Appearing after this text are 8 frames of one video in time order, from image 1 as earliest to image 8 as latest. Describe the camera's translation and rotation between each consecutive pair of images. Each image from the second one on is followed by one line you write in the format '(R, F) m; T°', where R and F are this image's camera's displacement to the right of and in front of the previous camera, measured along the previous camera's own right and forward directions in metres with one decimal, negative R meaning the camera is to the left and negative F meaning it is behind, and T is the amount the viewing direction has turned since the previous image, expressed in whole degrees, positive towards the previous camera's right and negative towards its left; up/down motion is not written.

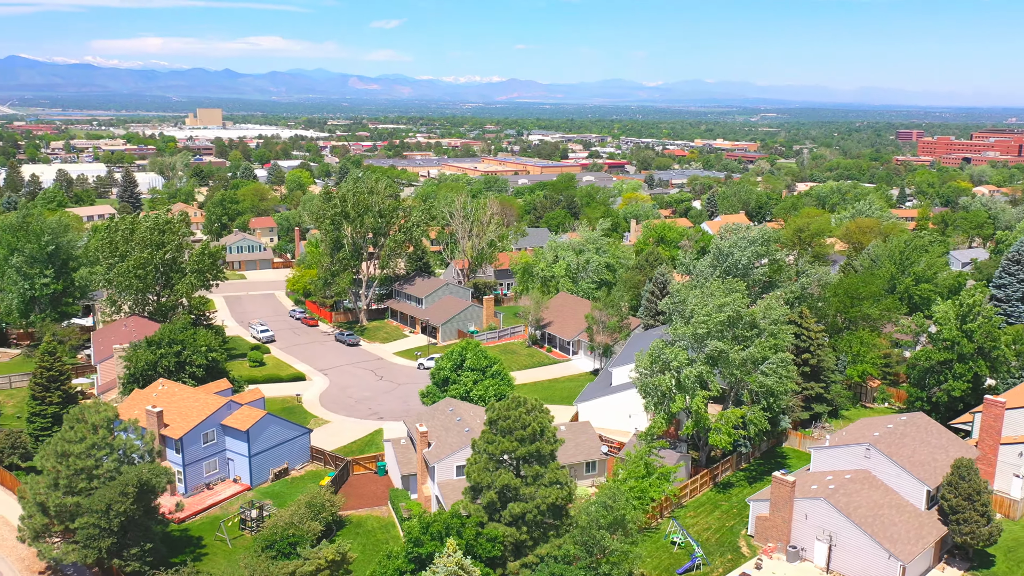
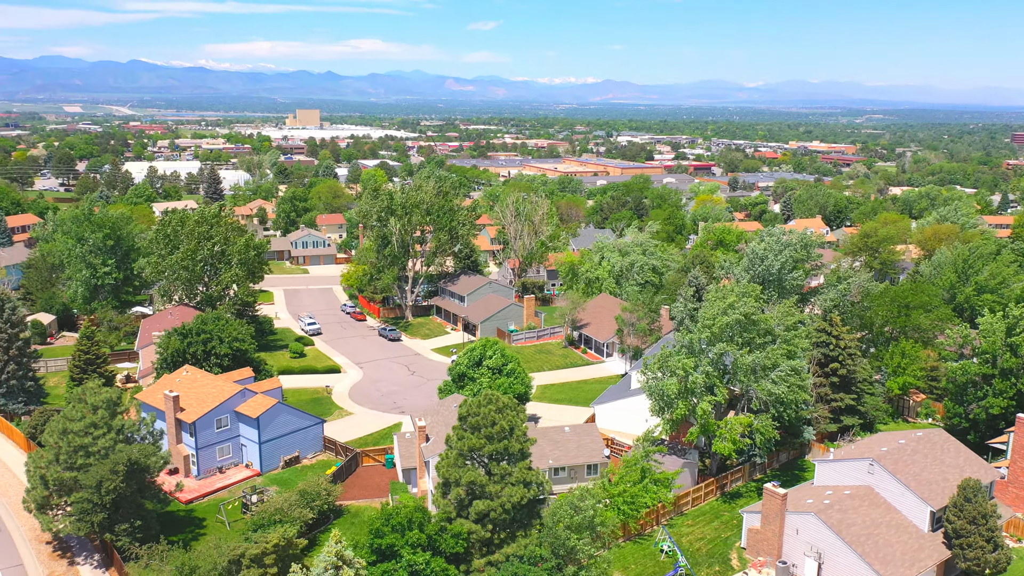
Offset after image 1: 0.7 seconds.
(+3.5, +0.3) m; -6°
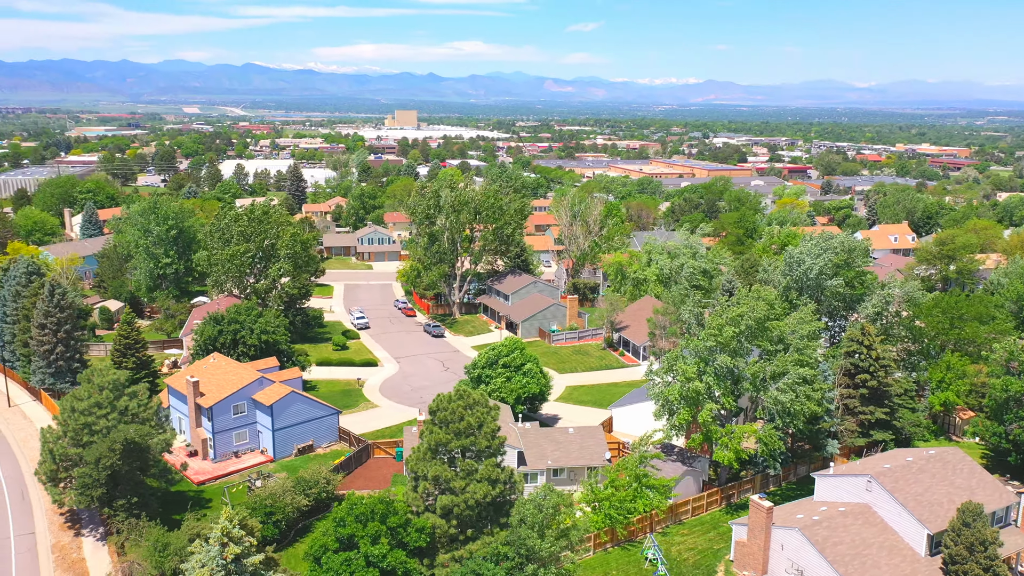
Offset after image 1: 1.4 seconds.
(+3.7, +0.3) m; -7°
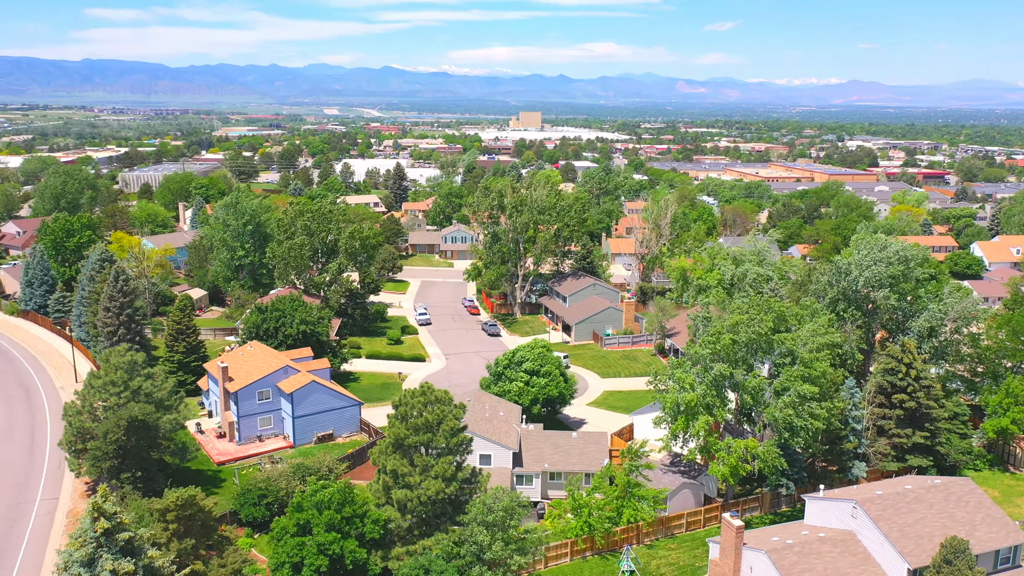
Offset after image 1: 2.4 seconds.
(+4.9, +0.4) m; -9°
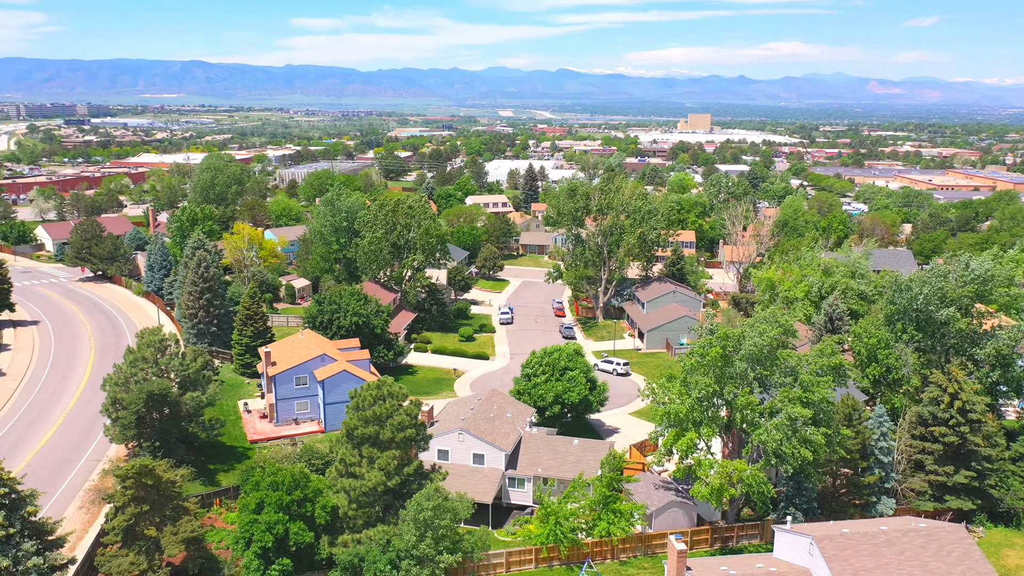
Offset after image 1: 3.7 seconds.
(+6.5, +0.8) m; -12°
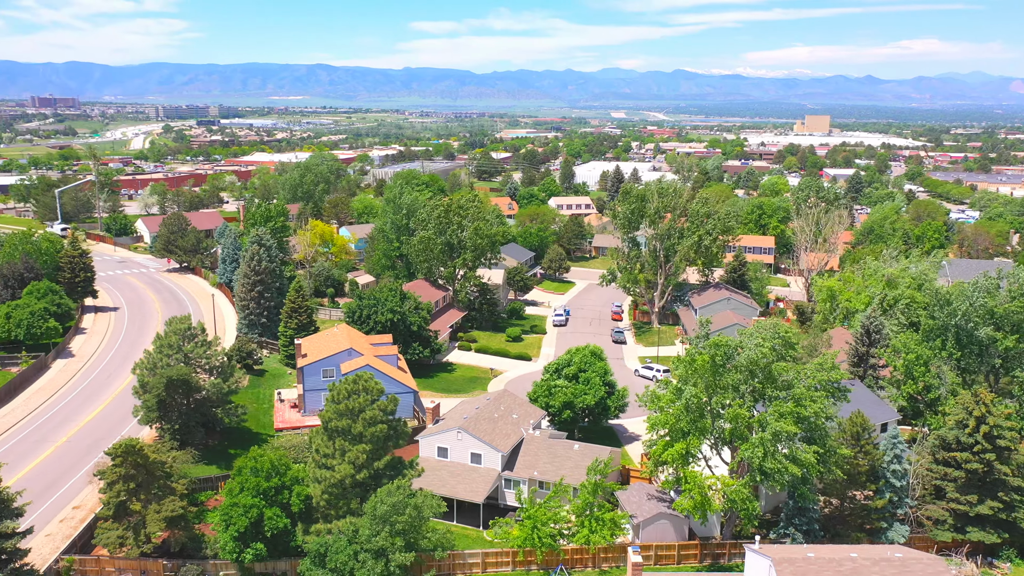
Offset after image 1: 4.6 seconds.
(+4.2, +0.4) m; -8°
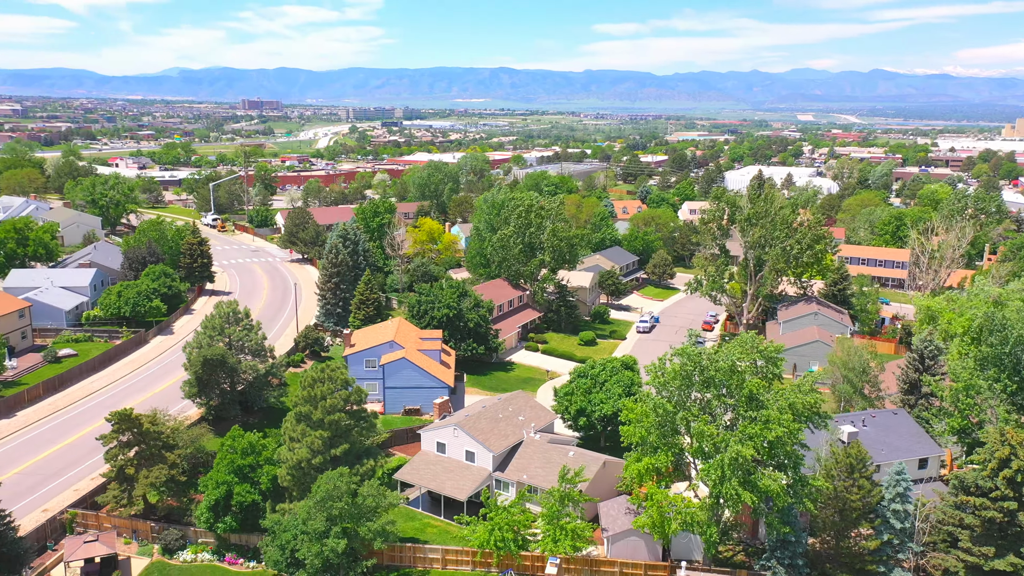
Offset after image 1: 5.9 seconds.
(+6.7, +0.9) m; -12°
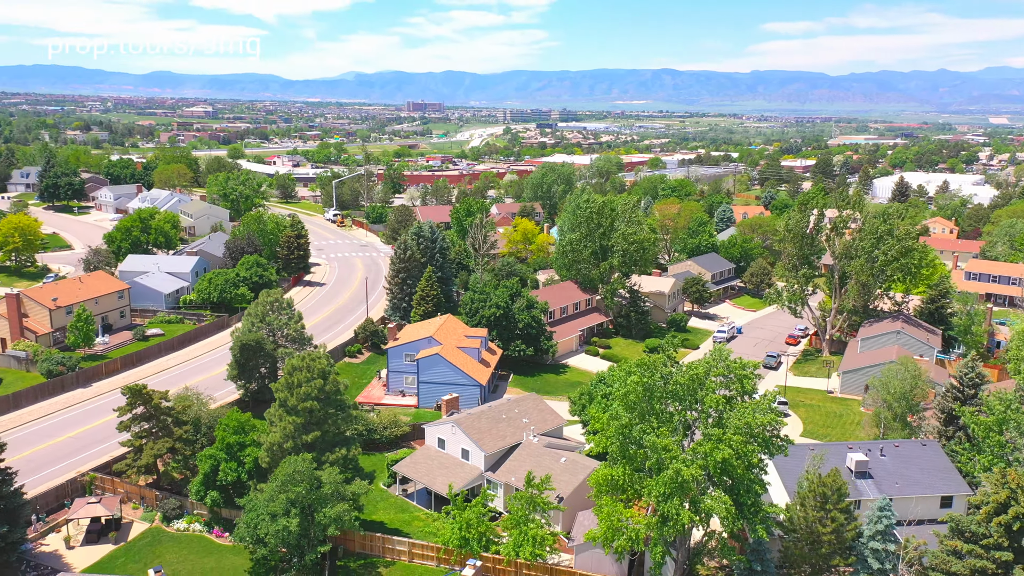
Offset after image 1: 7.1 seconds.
(+6.1, +0.7) m; -11°
